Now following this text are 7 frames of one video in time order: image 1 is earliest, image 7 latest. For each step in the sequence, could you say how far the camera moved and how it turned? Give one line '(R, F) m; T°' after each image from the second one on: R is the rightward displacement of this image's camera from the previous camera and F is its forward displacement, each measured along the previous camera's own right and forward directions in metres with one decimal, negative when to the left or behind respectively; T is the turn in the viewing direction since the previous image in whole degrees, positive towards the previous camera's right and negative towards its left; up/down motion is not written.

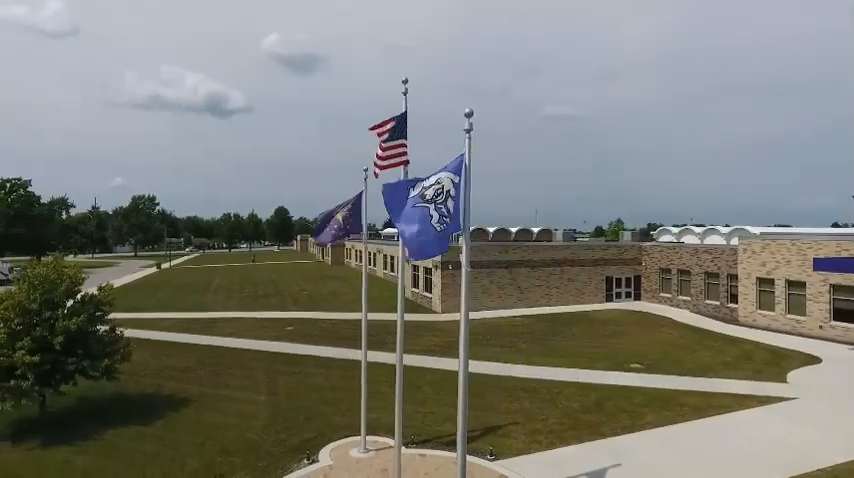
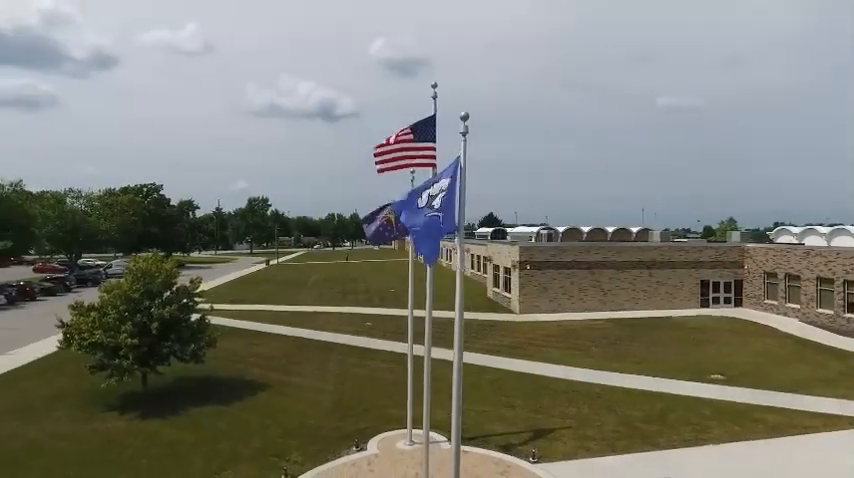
(+1.4, -0.1) m; -11°
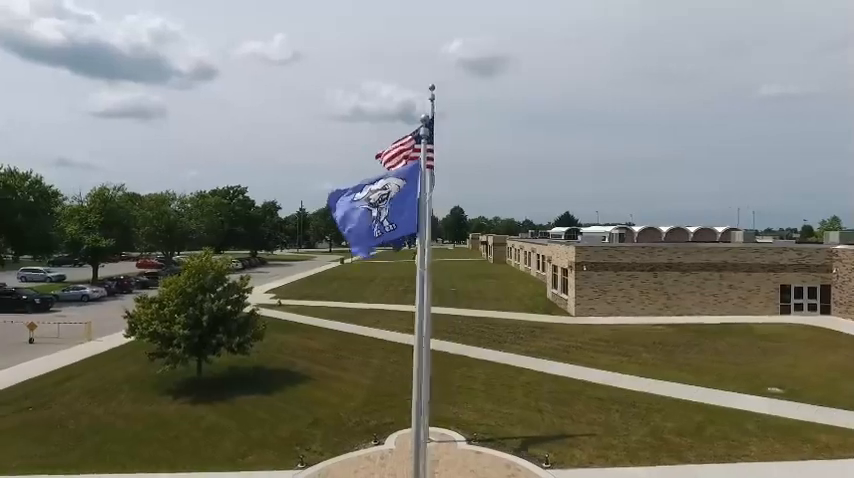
(+1.6, 0.0) m; -9°
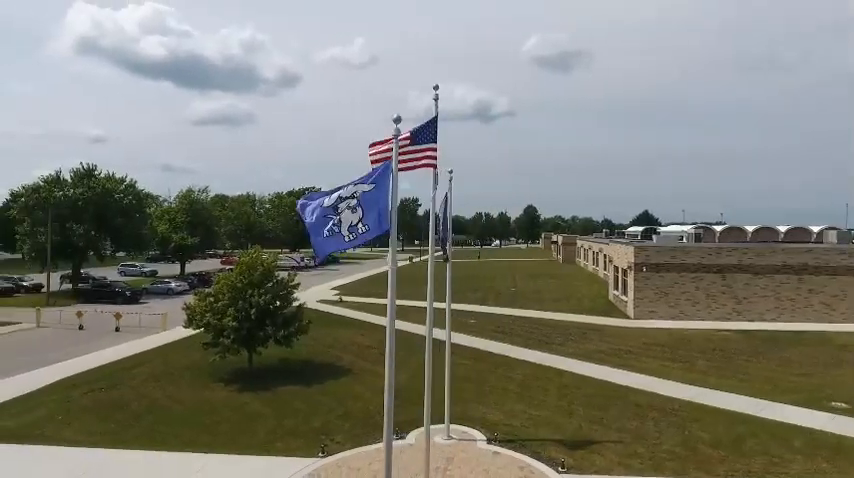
(+1.4, 0.0) m; -8°
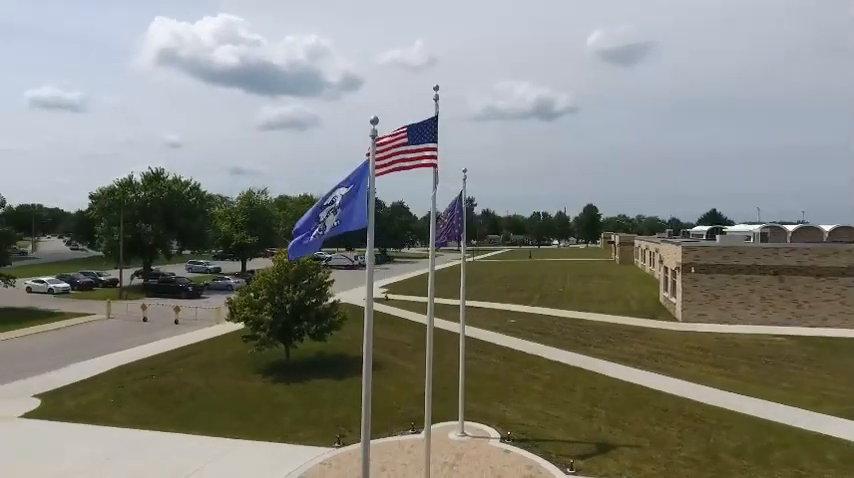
(+1.2, -0.1) m; -7°
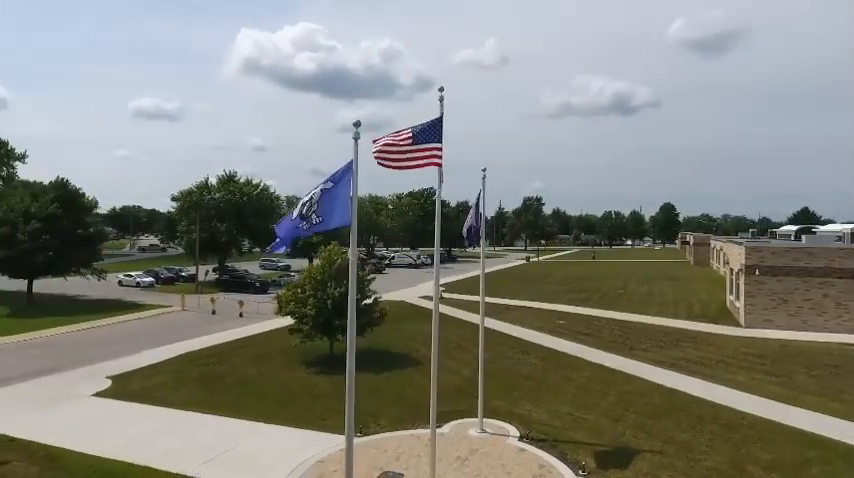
(+1.3, -0.2) m; -8°
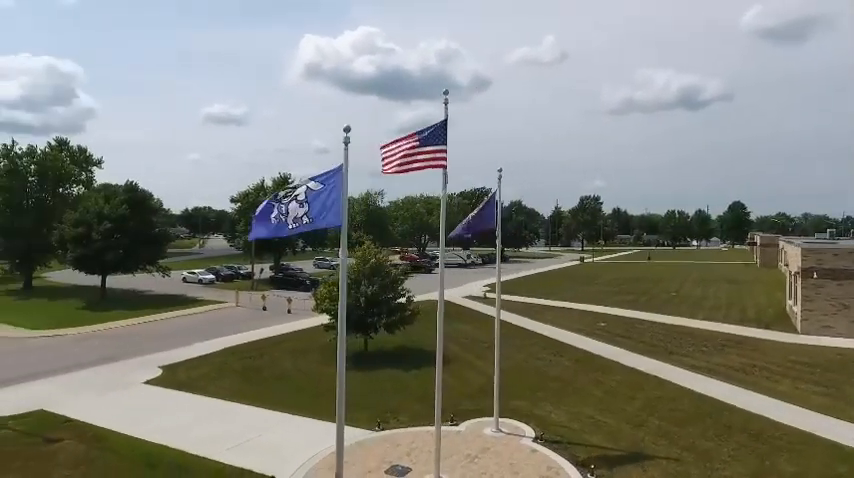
(+1.1, -0.2) m; -6°
